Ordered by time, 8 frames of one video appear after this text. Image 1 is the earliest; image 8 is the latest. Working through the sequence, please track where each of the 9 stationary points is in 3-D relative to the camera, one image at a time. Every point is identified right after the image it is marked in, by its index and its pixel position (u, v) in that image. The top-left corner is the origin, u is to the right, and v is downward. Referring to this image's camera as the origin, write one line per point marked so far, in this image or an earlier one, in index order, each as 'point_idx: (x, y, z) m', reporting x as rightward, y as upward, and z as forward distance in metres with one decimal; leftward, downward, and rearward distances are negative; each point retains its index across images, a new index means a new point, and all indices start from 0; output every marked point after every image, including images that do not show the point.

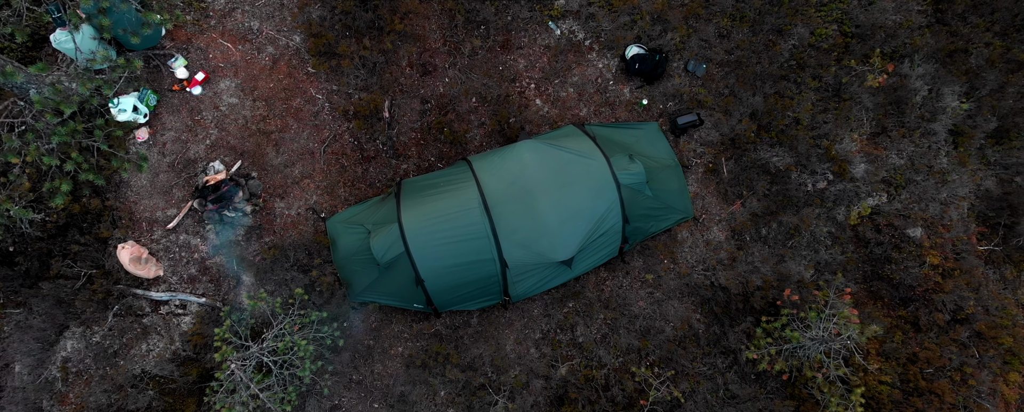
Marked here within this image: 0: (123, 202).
0: (-4.4, 0.0, +6.6) m
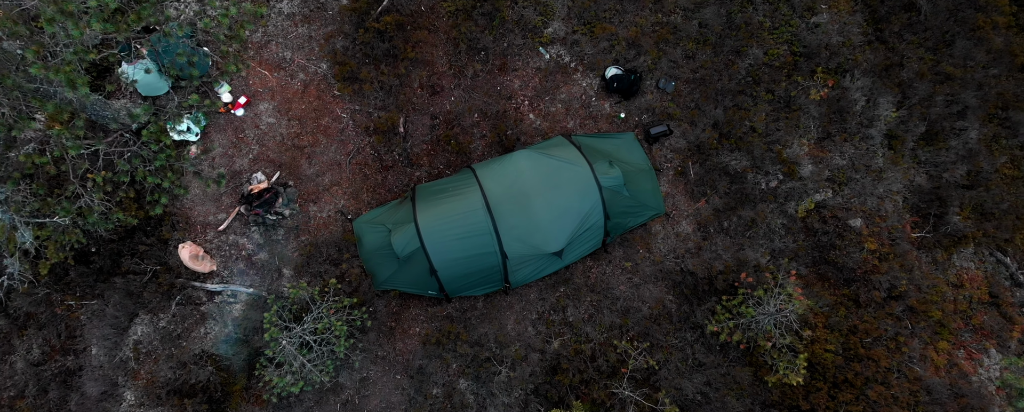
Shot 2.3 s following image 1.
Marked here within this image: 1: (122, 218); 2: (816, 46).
0: (-4.5, 0.0, +7.7) m
1: (-5.0, -0.2, +7.5) m
2: (+4.4, +2.3, +8.2) m
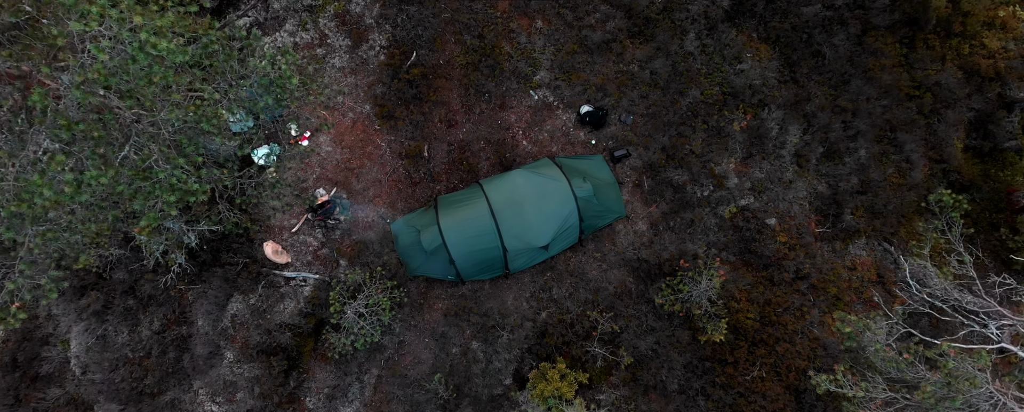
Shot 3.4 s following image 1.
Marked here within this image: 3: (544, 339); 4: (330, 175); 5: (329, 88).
0: (-4.5, -0.2, +10.3) m
1: (-5.1, -0.3, +10.1) m
2: (+4.3, +2.3, +10.8) m
3: (+0.6, -2.4, +10.4) m
4: (-3.3, +0.6, +10.5) m
5: (-3.4, +2.2, +10.6) m
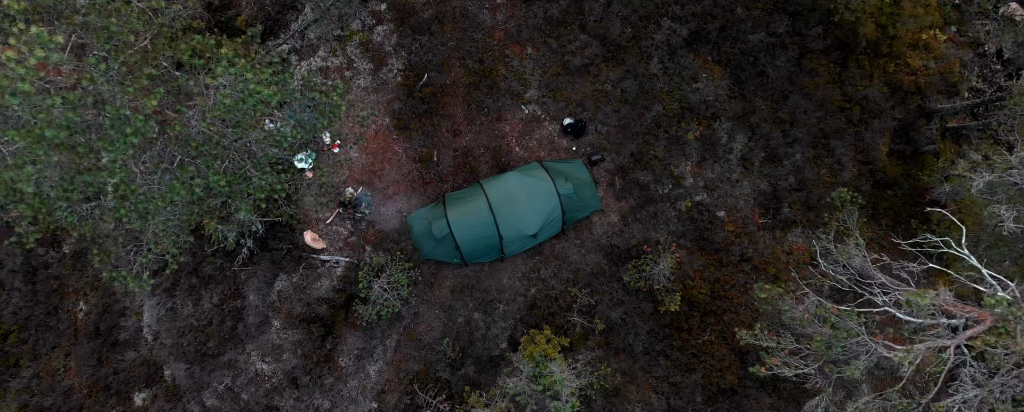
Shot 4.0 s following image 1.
0: (-4.6, -0.1, +12.5) m
1: (-5.2, -0.2, +12.3) m
2: (+4.2, +2.4, +13.0) m
3: (+0.5, -2.3, +12.6) m
4: (-3.5, +0.7, +12.7) m
5: (-3.5, +2.3, +12.8) m
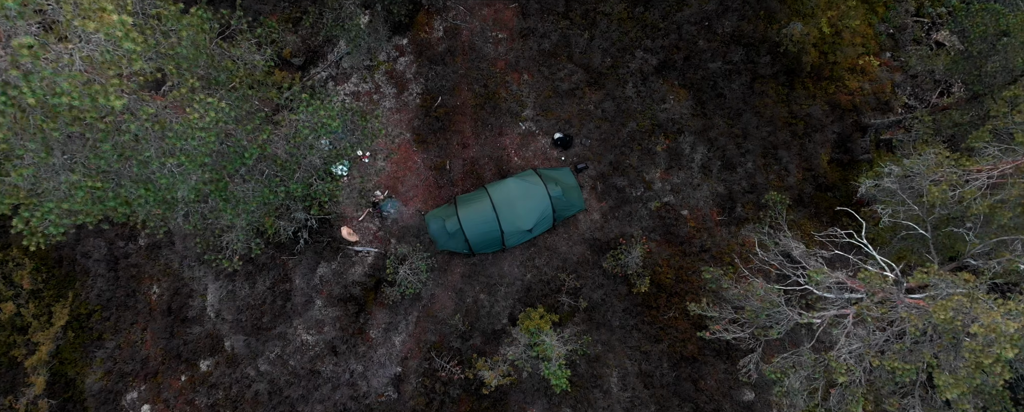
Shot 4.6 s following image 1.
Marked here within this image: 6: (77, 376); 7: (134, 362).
0: (-4.6, -0.1, +15.2) m
1: (-5.2, -0.2, +15.0) m
2: (+4.2, +2.4, +15.7) m
3: (+0.5, -2.3, +15.3) m
4: (-3.5, +0.7, +15.4) m
5: (-3.5, +2.3, +15.4) m
6: (-12.1, -4.7, +15.7) m
7: (-10.3, -4.3, +15.6) m
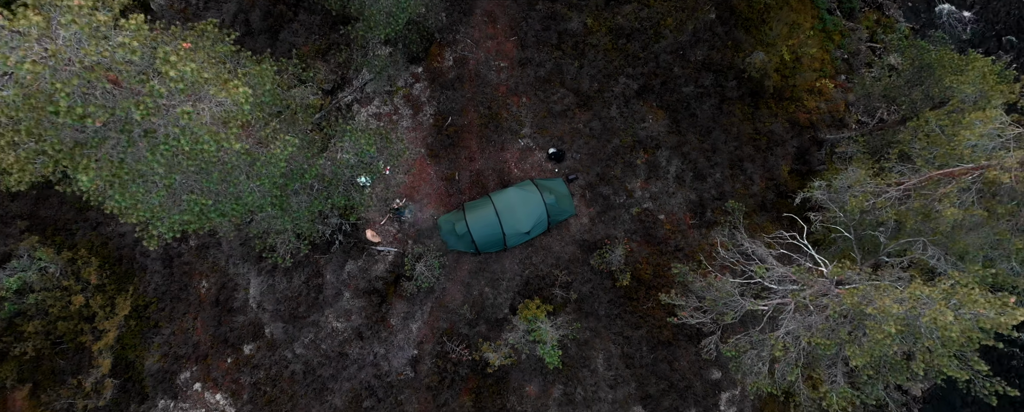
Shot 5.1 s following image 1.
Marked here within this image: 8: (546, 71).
0: (-4.6, -0.3, +17.7) m
1: (-5.2, -0.4, +17.5) m
2: (+4.2, +2.2, +18.2) m
3: (+0.5, -2.5, +17.8) m
4: (-3.5, +0.5, +17.8) m
5: (-3.5, +2.1, +17.9) m
6: (-12.1, -4.9, +18.2) m
7: (-10.3, -4.4, +18.1) m
8: (+1.1, +4.3, +18.2) m
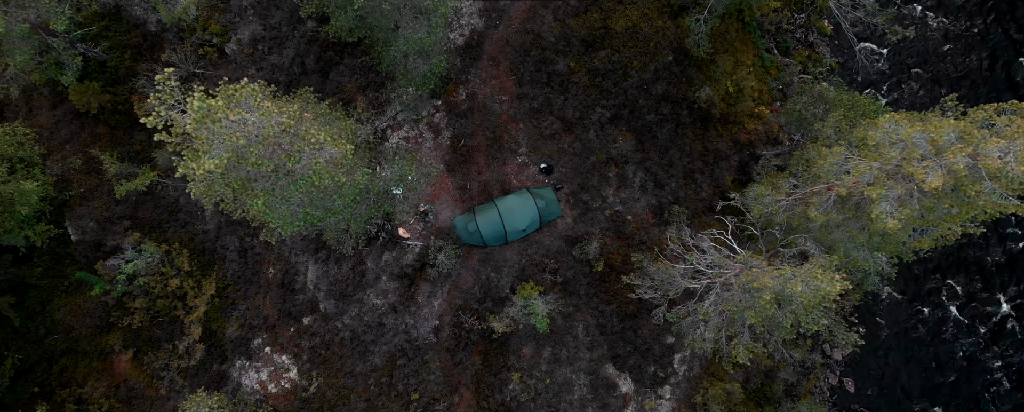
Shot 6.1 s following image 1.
0: (-4.6, -0.4, +22.7) m
1: (-5.2, -0.5, +22.6) m
2: (+4.2, +2.1, +23.2) m
3: (+0.5, -2.6, +22.9) m
4: (-3.5, +0.3, +22.9) m
5: (-3.5, +1.9, +22.9) m
6: (-12.1, -5.0, +23.3) m
7: (-10.3, -4.6, +23.2) m
8: (+1.1, +4.2, +23.1) m
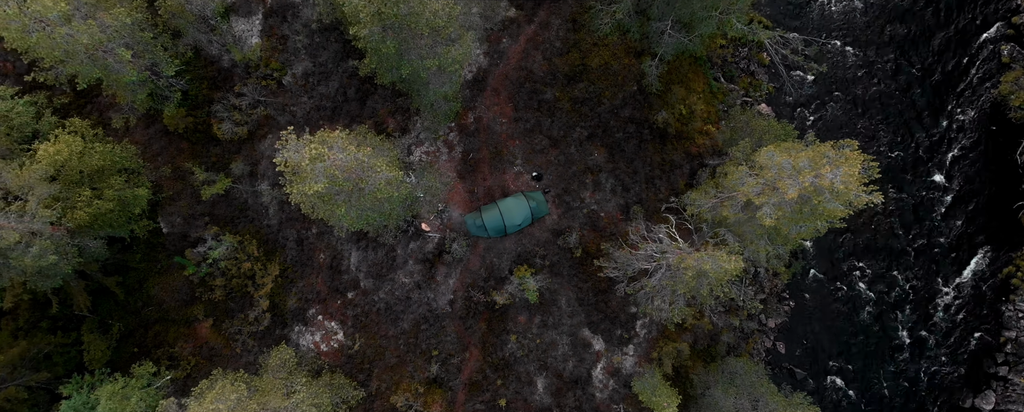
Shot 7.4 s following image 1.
0: (-4.7, -0.4, +29.2) m
1: (-5.3, -0.5, +29.0) m
2: (+4.1, +2.1, +29.6) m
3: (+0.4, -2.6, +29.3) m
4: (-3.6, +0.4, +29.3) m
5: (-3.6, +2.0, +29.3) m
6: (-12.2, -5.0, +29.9) m
7: (-10.4, -4.6, +29.7) m
8: (+1.0, +4.2, +29.5) m
